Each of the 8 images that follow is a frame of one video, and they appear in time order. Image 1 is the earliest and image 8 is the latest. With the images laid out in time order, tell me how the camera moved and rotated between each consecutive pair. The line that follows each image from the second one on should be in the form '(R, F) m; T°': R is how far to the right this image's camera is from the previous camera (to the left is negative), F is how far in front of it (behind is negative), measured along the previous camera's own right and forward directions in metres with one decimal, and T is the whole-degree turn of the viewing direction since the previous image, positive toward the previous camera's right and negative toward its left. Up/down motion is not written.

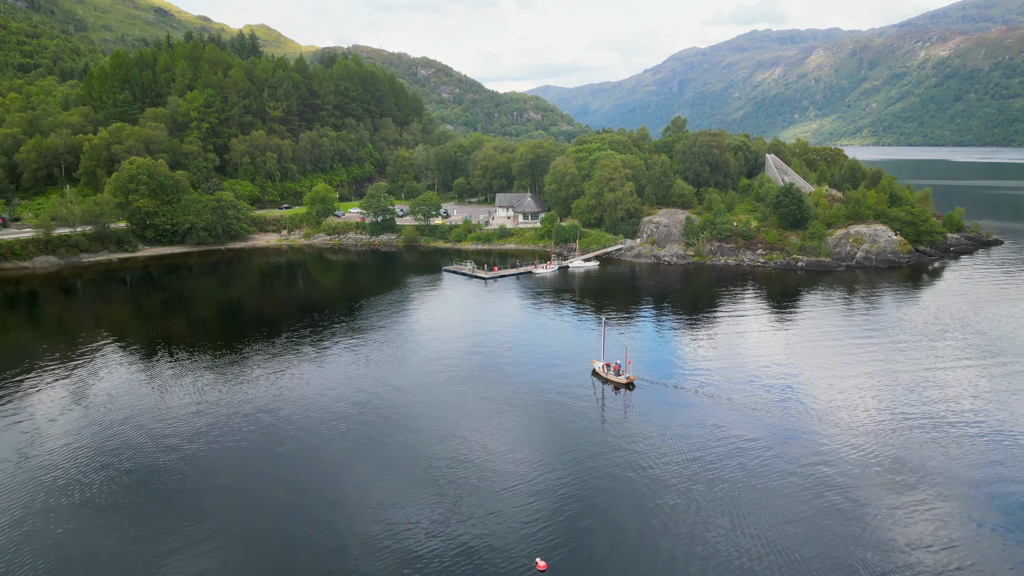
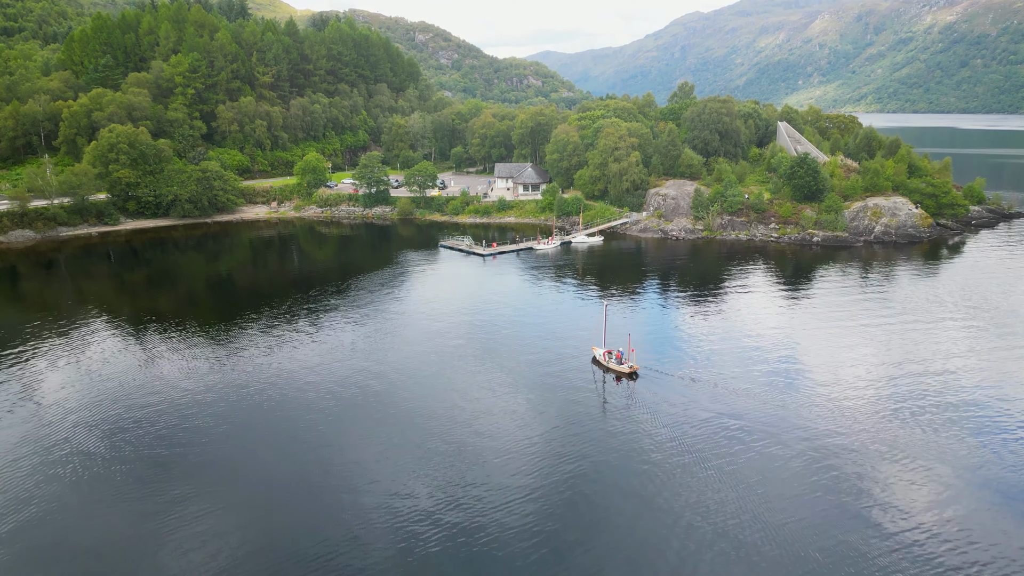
(0.0, +3.2) m; 0°
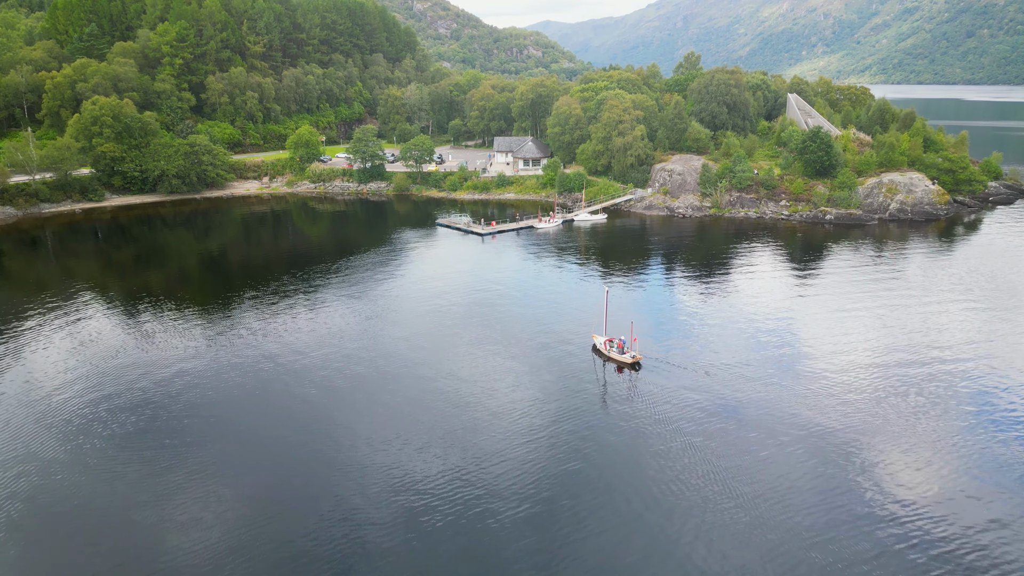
(0.0, +2.3) m; 0°
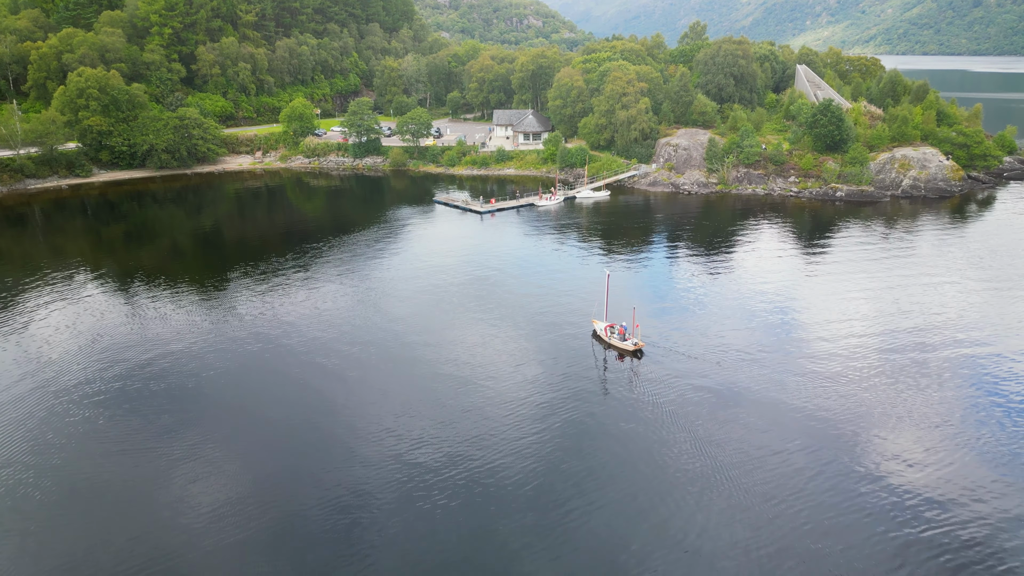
(0.0, +1.7) m; 0°
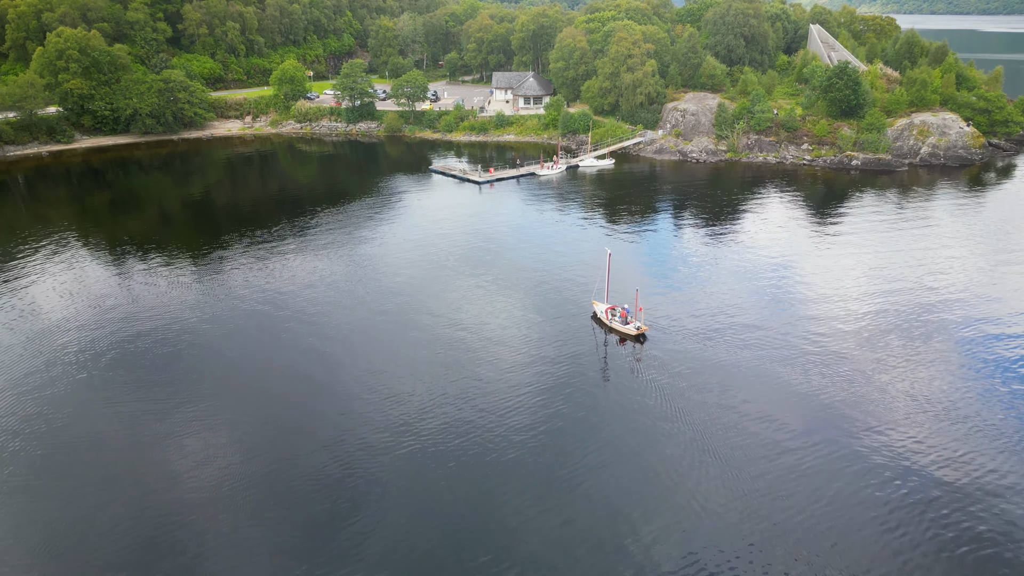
(0.0, +2.1) m; 0°
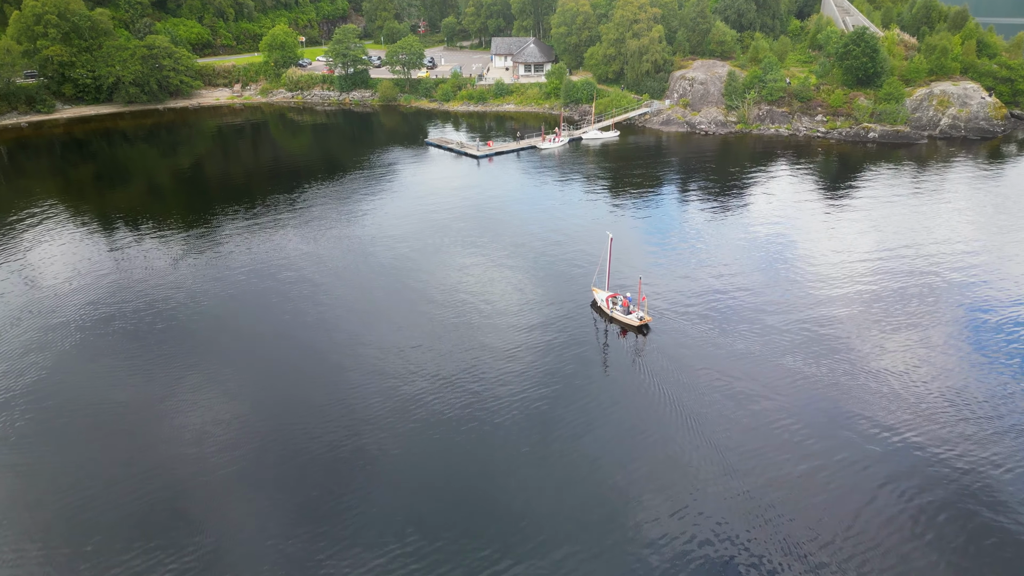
(0.0, +2.1) m; 0°
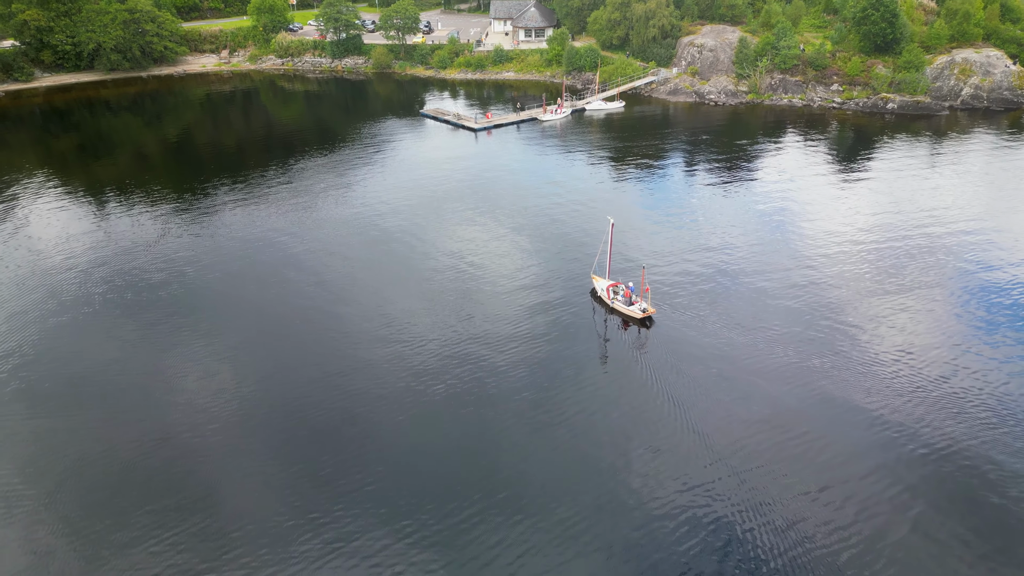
(0.0, +2.0) m; 0°
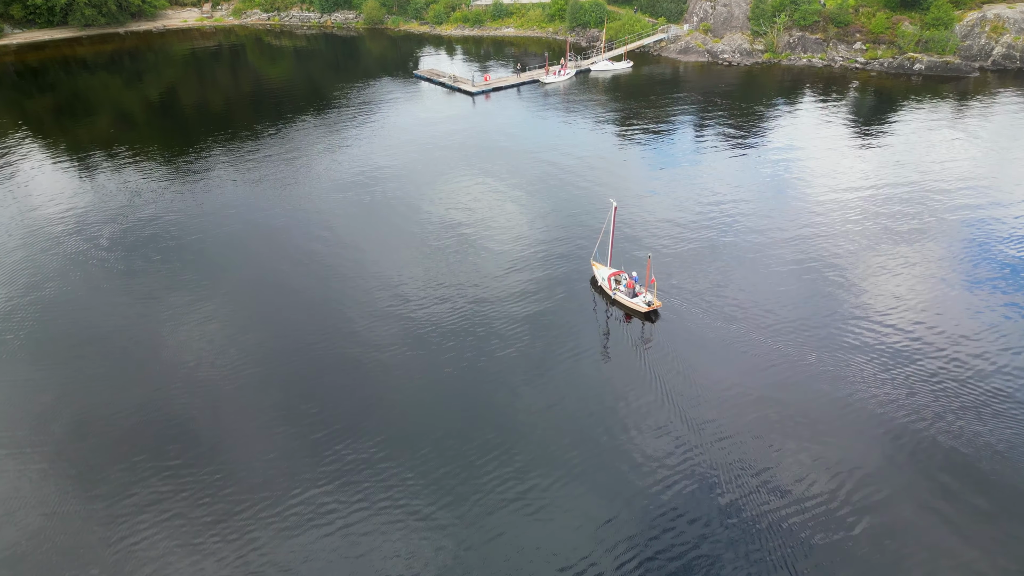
(-0.1, +2.4) m; 0°
